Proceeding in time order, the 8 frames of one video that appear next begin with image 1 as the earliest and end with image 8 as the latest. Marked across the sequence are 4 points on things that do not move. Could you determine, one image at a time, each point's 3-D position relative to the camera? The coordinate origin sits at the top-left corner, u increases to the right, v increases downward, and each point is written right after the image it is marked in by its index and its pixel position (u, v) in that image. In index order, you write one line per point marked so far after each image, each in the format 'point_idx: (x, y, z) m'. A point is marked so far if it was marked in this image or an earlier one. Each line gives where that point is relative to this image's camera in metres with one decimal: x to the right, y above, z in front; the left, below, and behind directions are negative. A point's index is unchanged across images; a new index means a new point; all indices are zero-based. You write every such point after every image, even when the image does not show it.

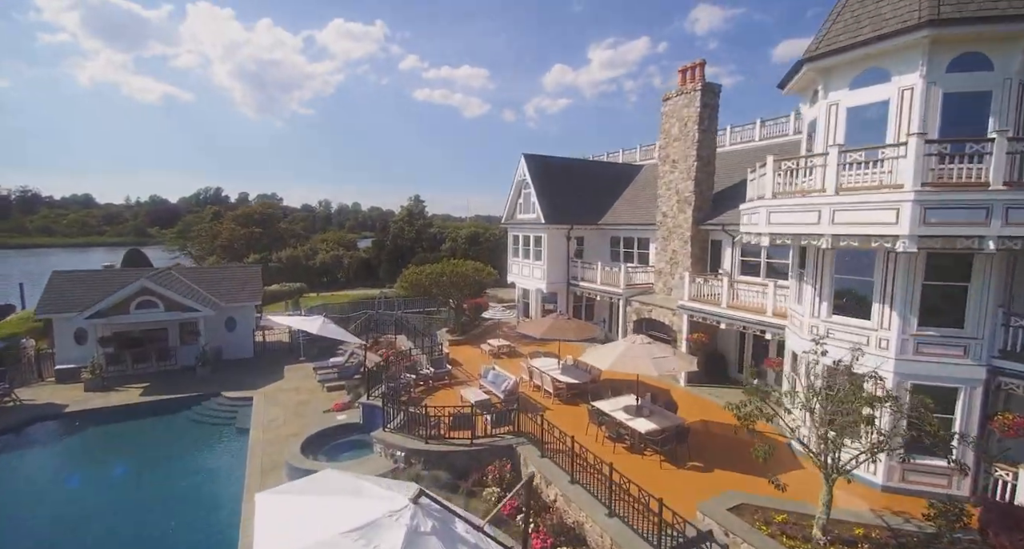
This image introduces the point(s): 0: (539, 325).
0: (+0.9, -1.6, +16.1) m
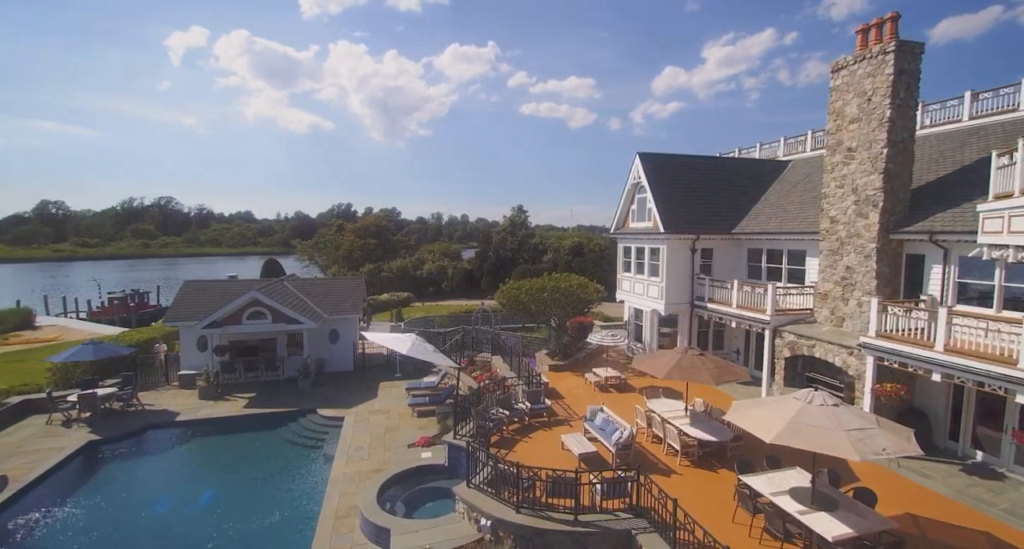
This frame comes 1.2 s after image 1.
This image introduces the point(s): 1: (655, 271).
0: (+3.8, -2.2, +12.8) m
1: (+5.6, +0.1, +19.6) m
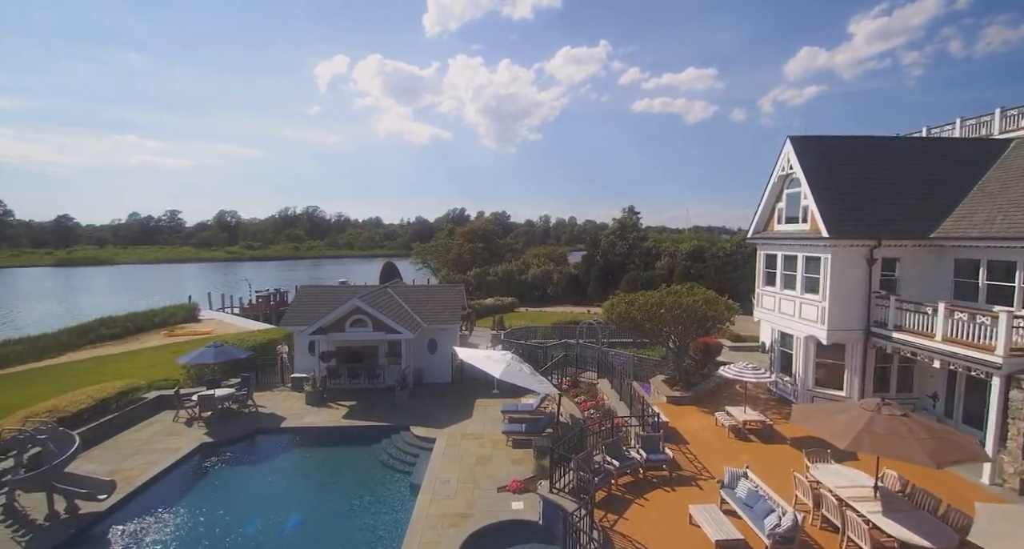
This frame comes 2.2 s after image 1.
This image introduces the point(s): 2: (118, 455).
0: (+6.0, -2.6, +9.2) m
1: (+9.2, -0.4, +15.4) m
2: (-15.4, -6.9, +19.4) m
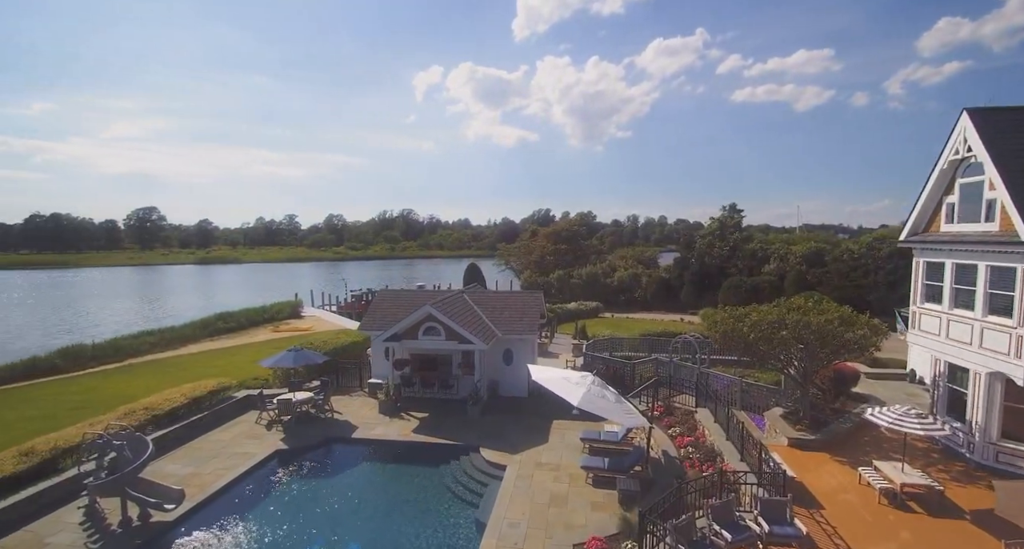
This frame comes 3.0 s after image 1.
0: (+7.0, -2.9, +5.9) m
1: (+11.2, -0.7, +11.5) m
2: (-12.4, -7.0, +19.6) m
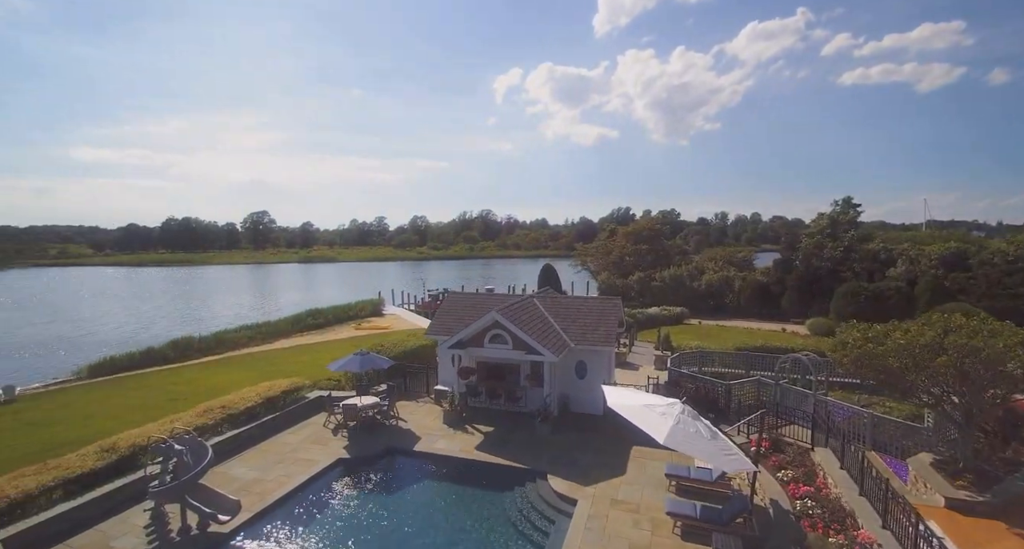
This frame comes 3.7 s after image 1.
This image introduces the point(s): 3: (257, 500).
0: (+7.3, -3.2, +2.9) m
1: (+12.4, -1.0, +7.7) m
2: (-9.7, -7.1, +19.4) m
3: (-8.3, -7.3, +16.3) m
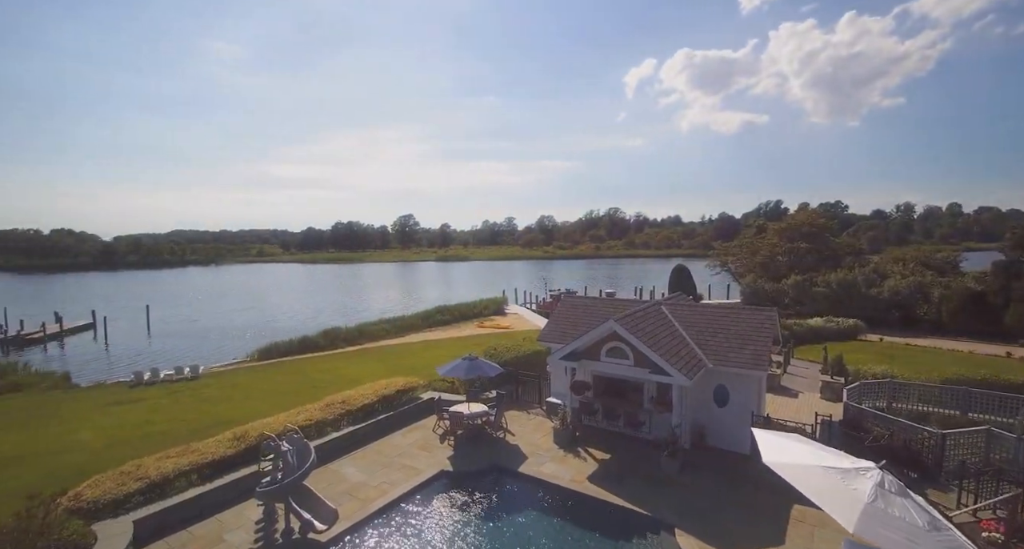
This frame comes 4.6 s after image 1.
0: (+7.0, -3.3, -1.2) m
1: (+13.2, -1.2, +2.2) m
2: (-5.4, -7.1, +19.1) m
3: (-4.8, -7.3, +15.7) m
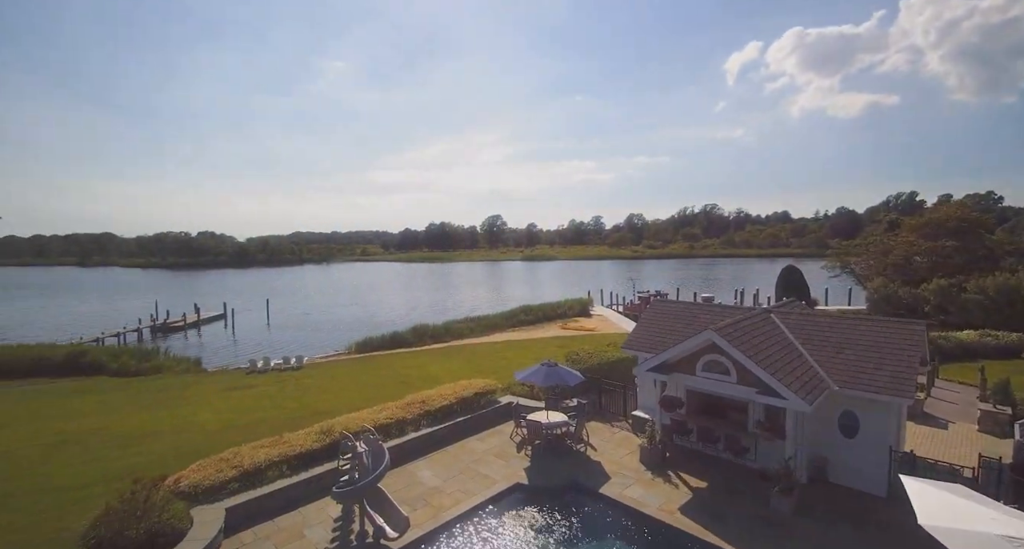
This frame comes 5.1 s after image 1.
0: (+6.3, -3.4, -3.6) m
1: (+13.0, -1.4, -1.3) m
2: (-2.4, -7.0, +18.6) m
3: (-2.4, -7.3, +15.1) m
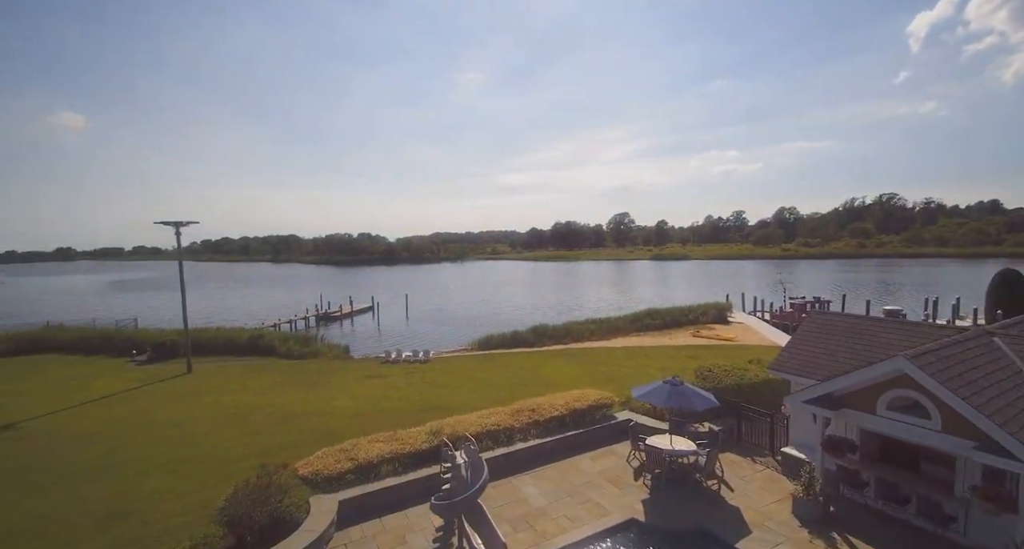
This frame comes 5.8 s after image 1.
0: (+4.4, -3.6, -6.6) m
1: (+11.5, -1.6, -6.1) m
2: (+1.6, -7.1, +17.0) m
3: (+0.6, -7.3, +13.7) m
